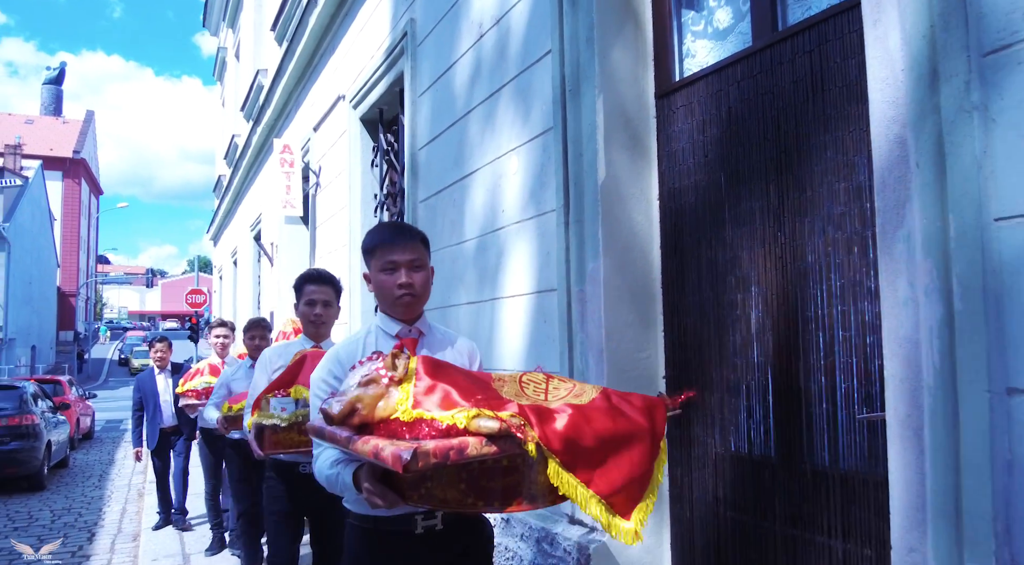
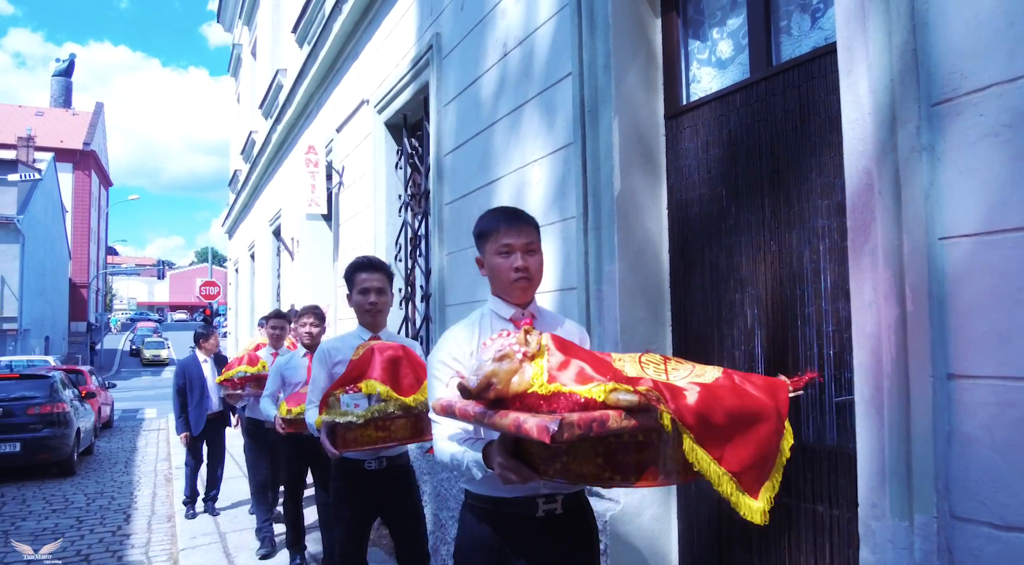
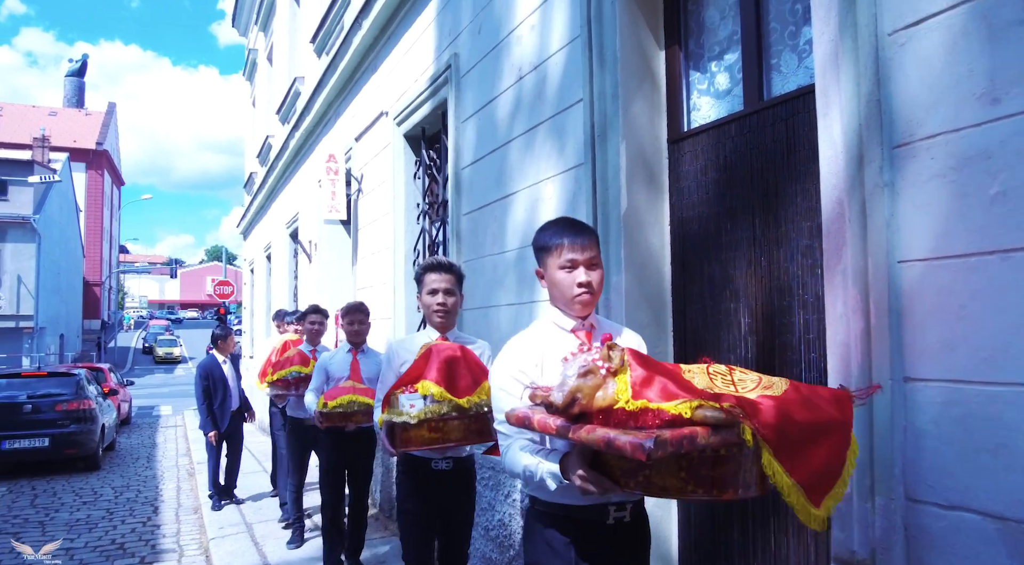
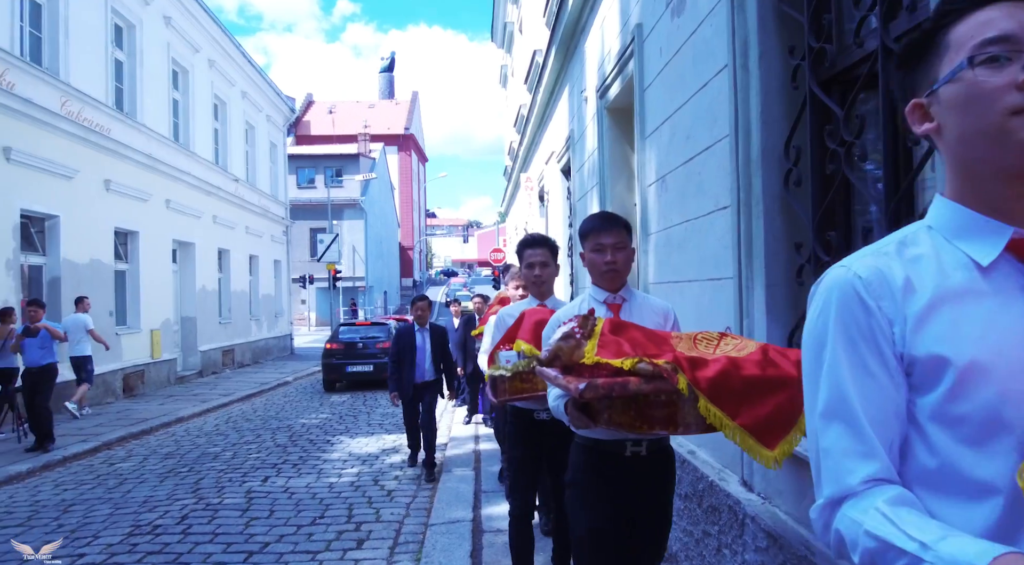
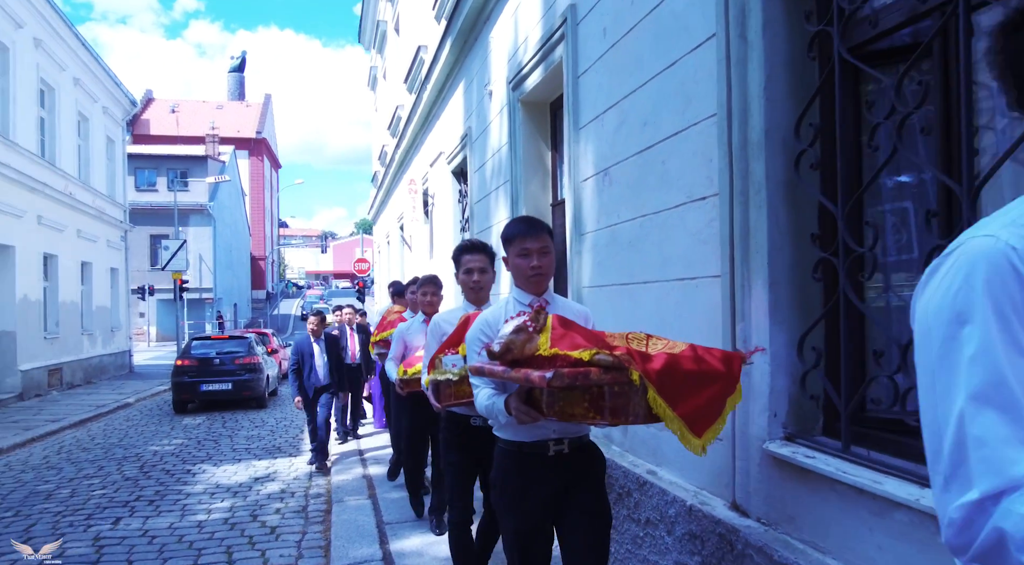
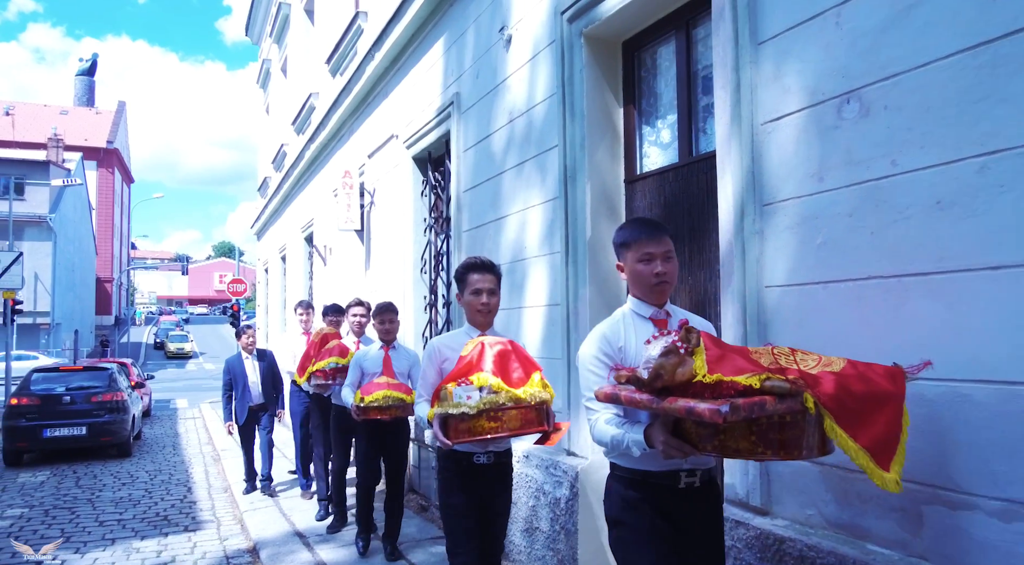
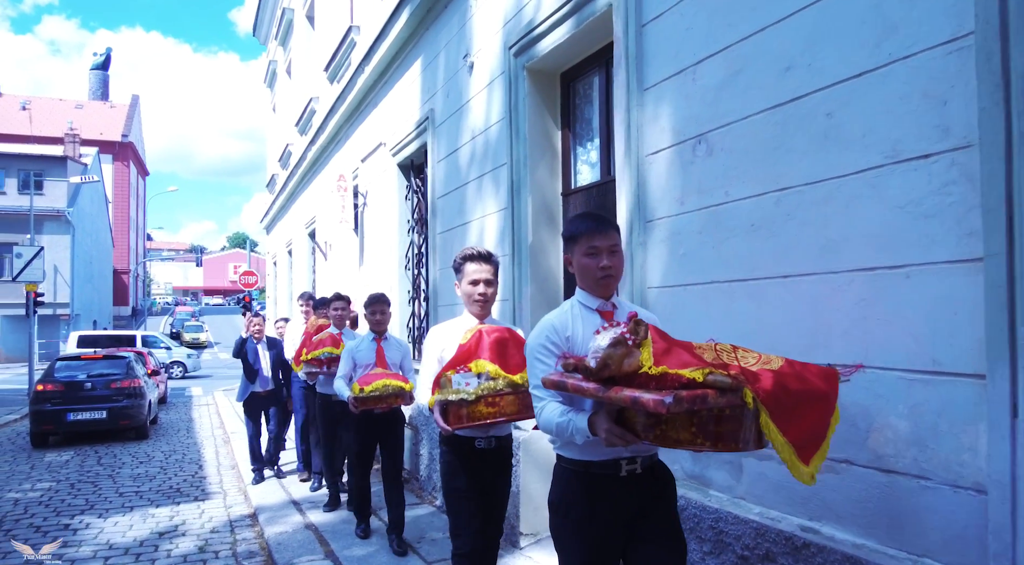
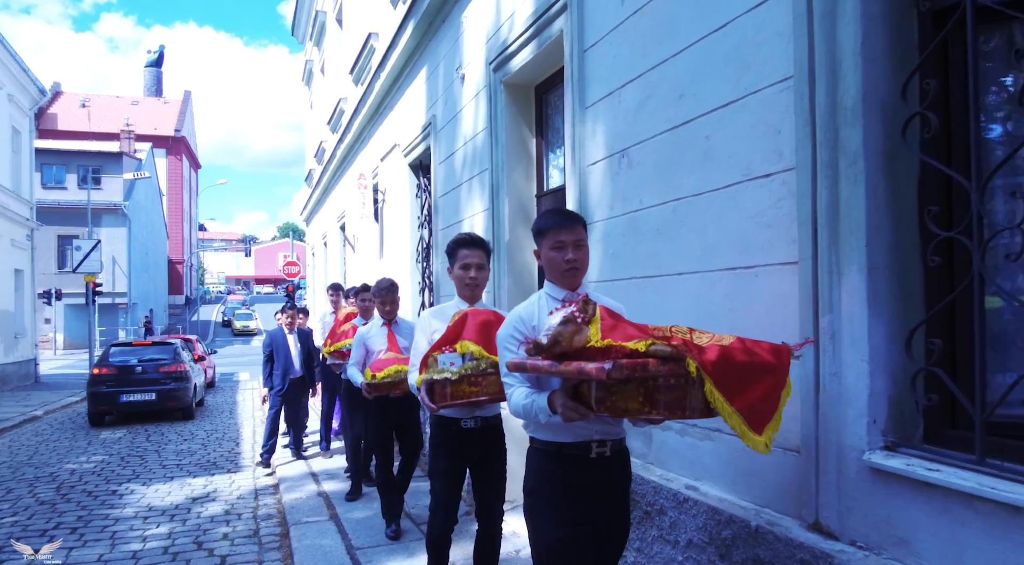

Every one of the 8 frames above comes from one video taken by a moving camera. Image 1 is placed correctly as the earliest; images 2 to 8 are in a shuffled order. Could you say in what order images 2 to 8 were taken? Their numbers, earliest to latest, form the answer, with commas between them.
2, 3, 6, 7, 8, 5, 4
